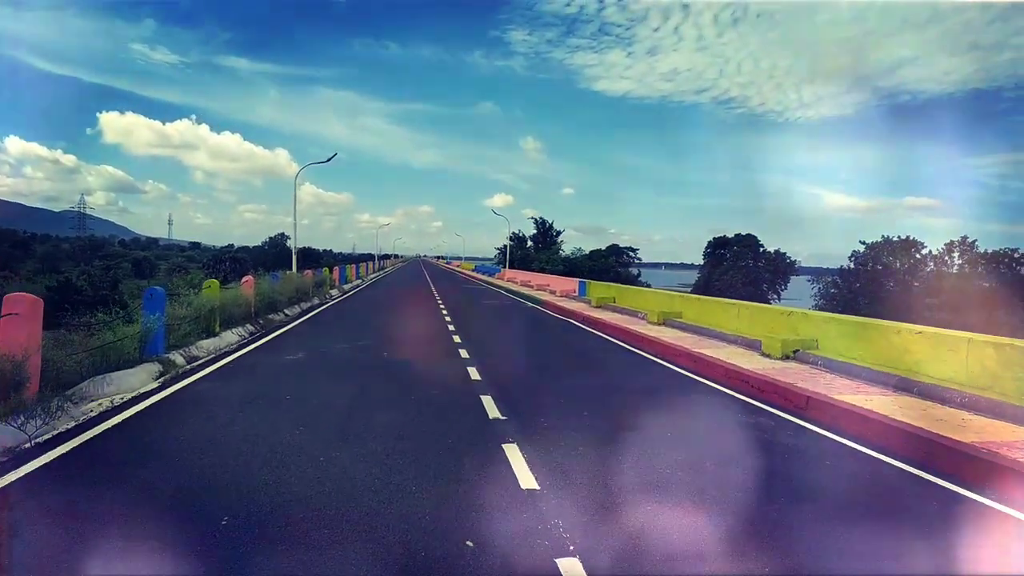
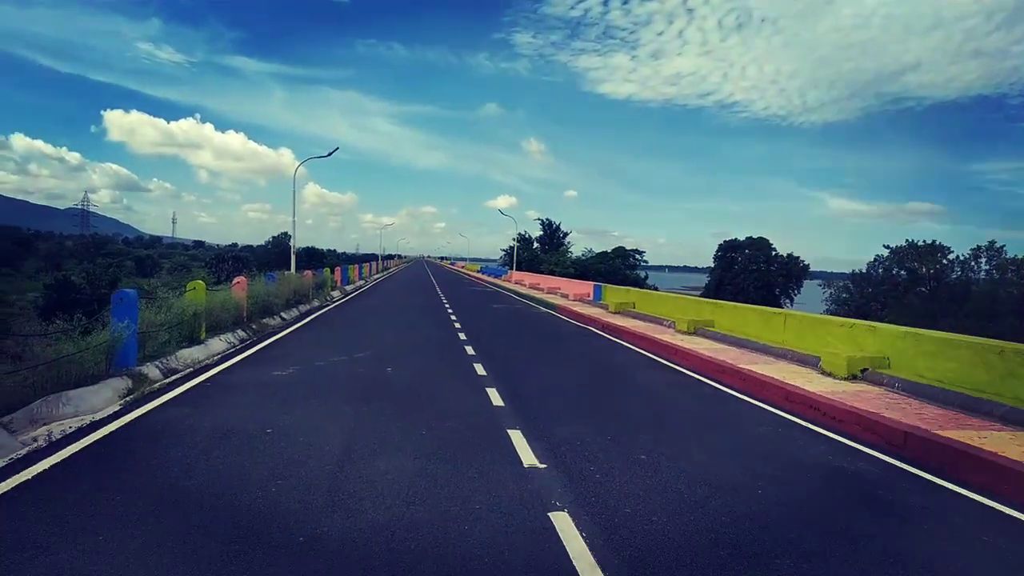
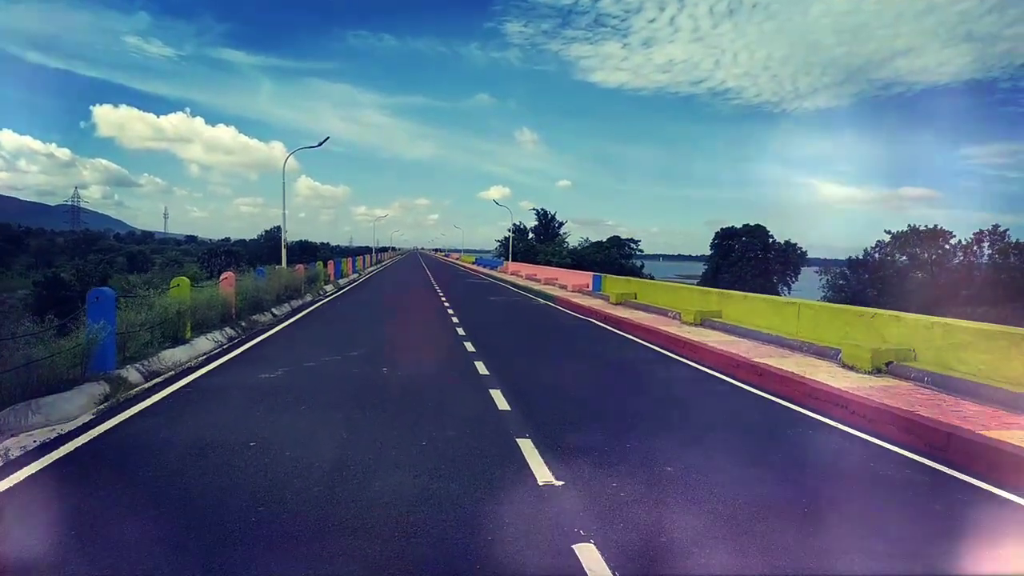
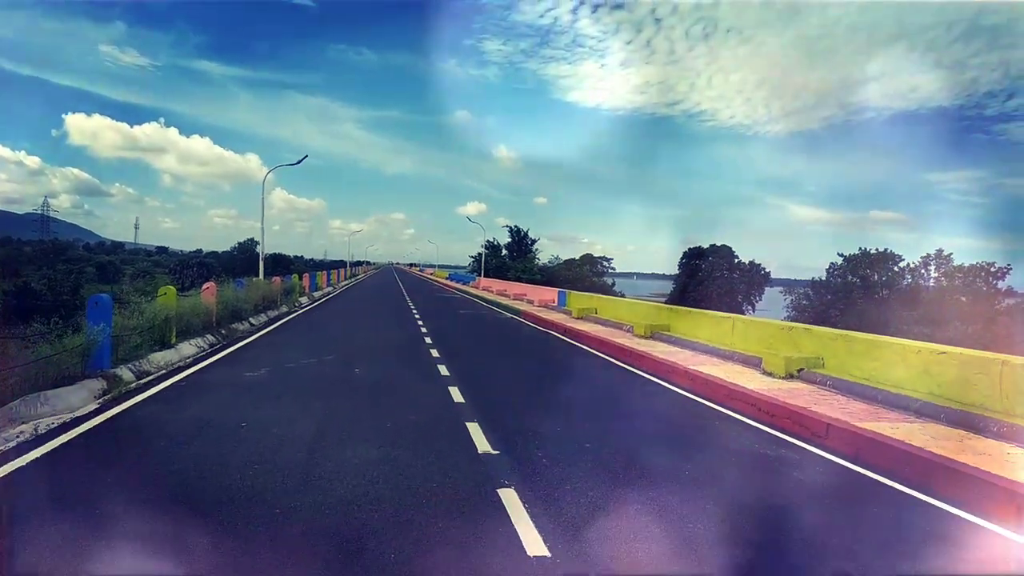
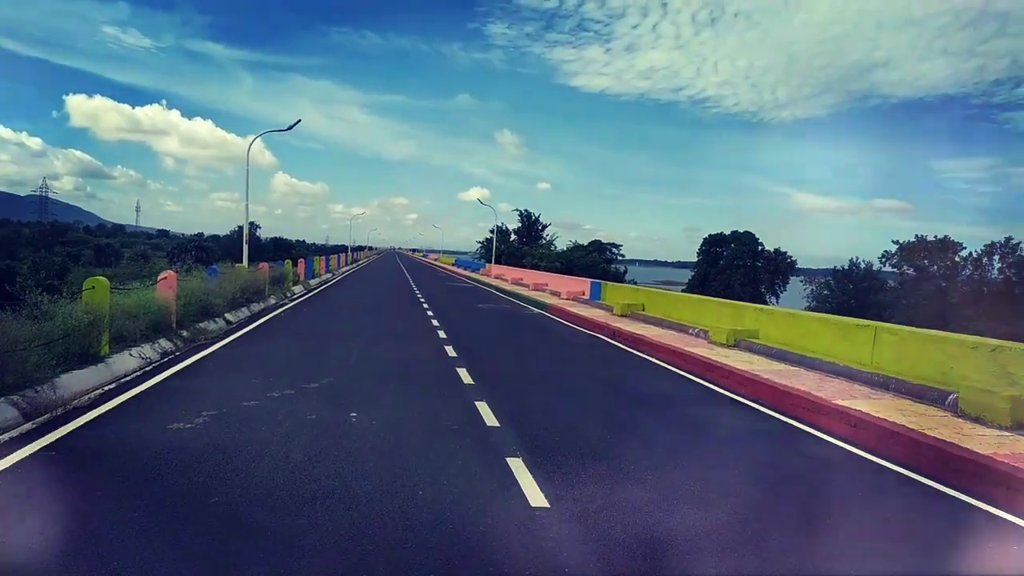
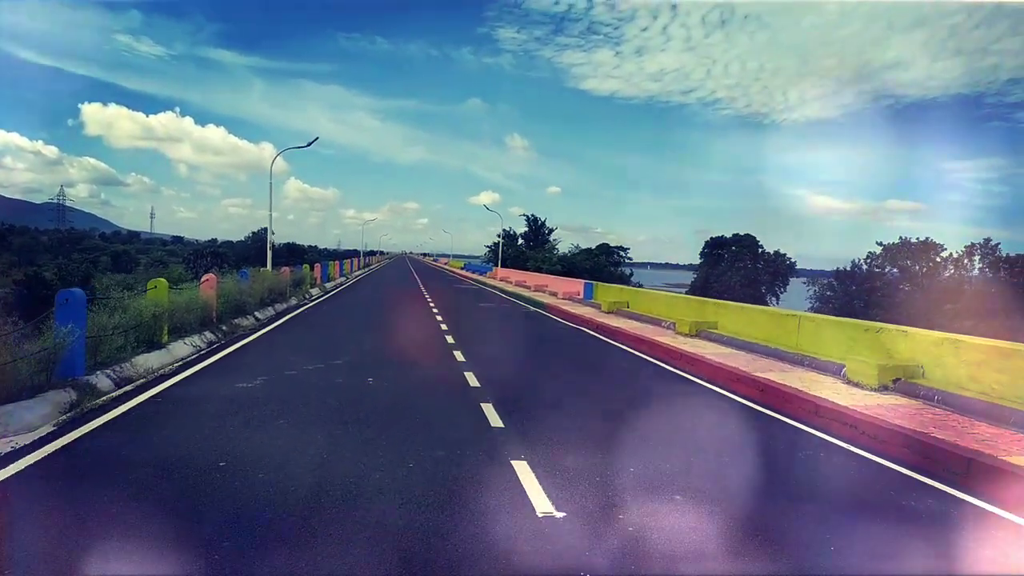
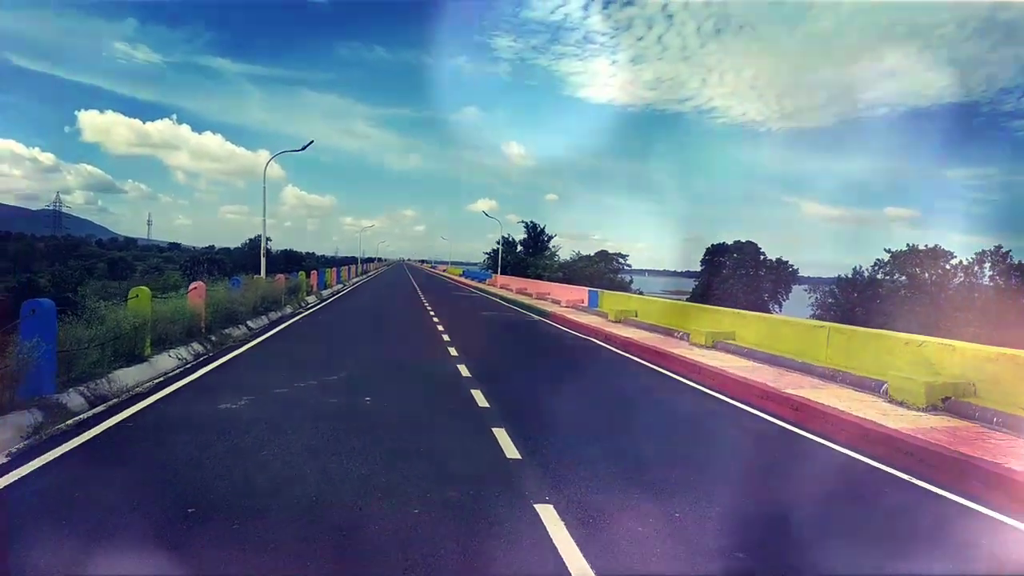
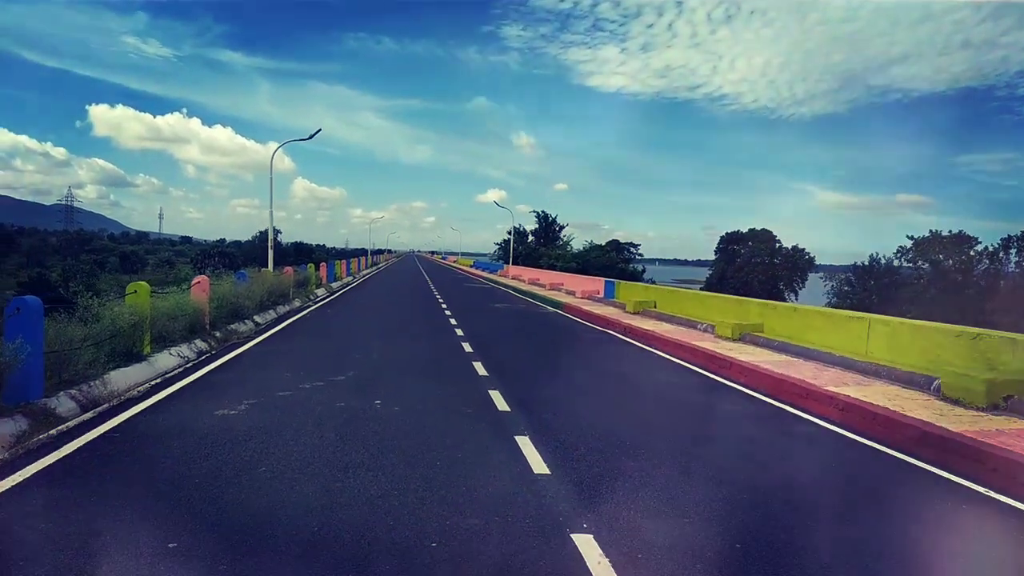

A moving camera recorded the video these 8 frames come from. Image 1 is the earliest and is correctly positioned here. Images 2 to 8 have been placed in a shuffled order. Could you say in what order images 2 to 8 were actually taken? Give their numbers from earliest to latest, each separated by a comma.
4, 2, 3, 6, 7, 8, 5
